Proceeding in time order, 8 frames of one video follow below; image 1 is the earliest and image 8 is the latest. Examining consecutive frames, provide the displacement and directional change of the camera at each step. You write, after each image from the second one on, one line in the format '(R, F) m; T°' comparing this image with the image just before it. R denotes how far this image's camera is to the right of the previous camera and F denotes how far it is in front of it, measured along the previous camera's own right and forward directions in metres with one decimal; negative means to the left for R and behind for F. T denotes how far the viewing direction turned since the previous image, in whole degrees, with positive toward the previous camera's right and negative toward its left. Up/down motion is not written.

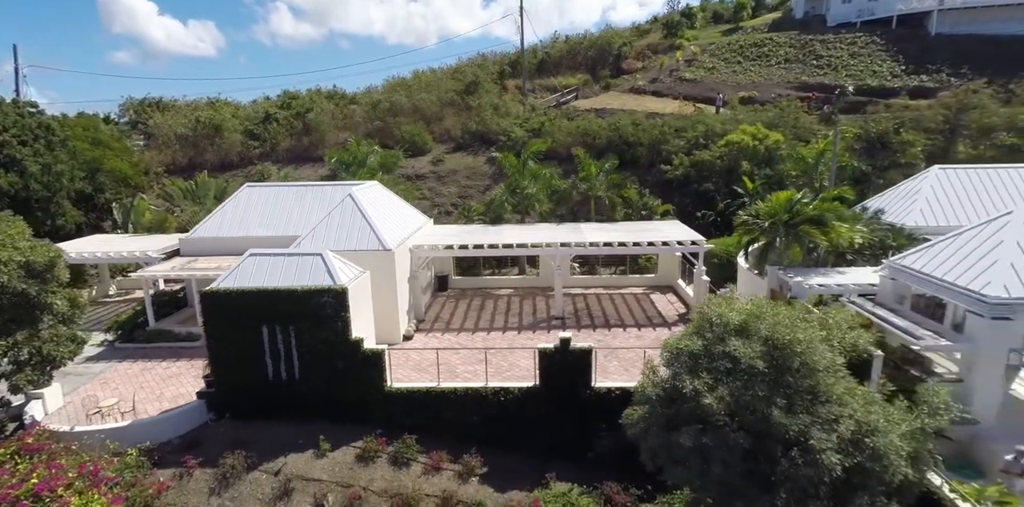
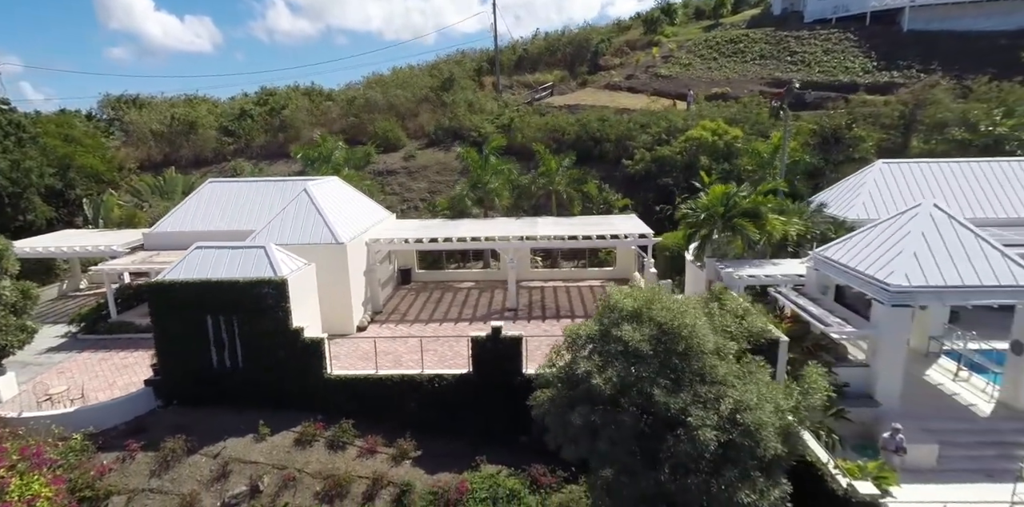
(+1.8, -0.5) m; 0°
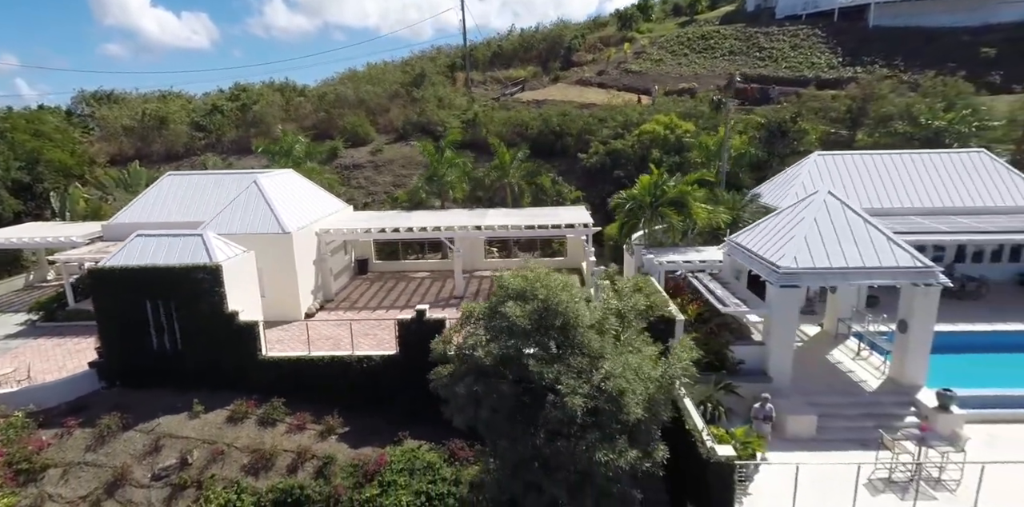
(+2.2, -0.7) m; 0°
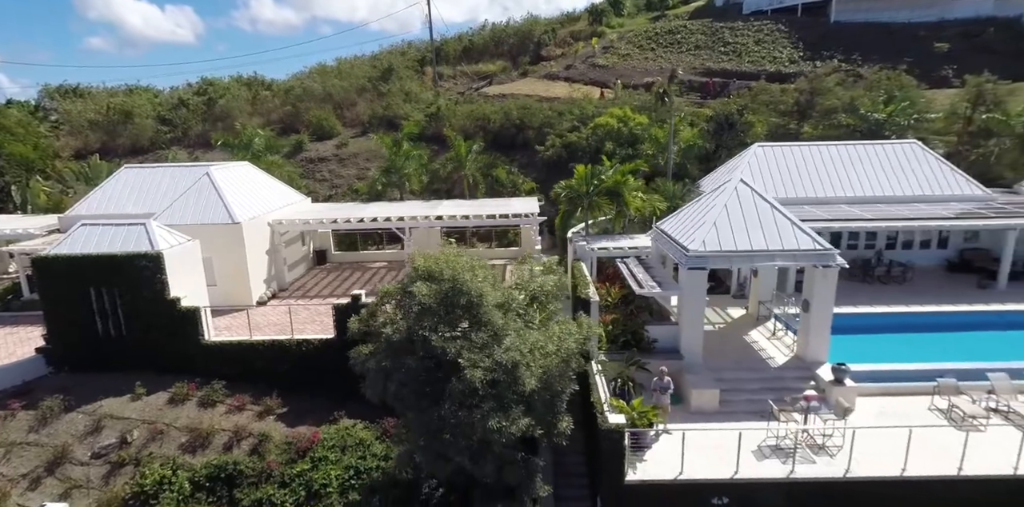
(+1.8, -0.7) m; +1°
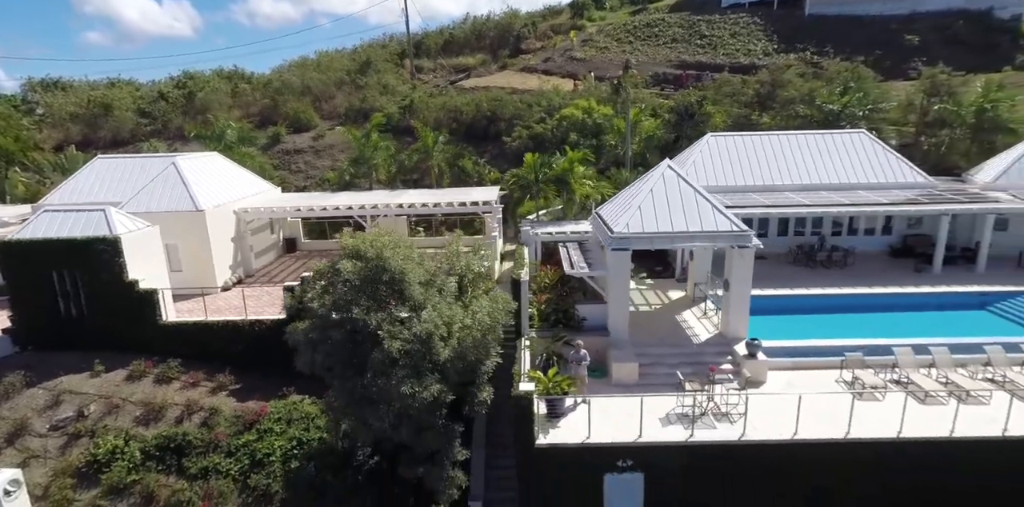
(+1.8, -0.7) m; 0°
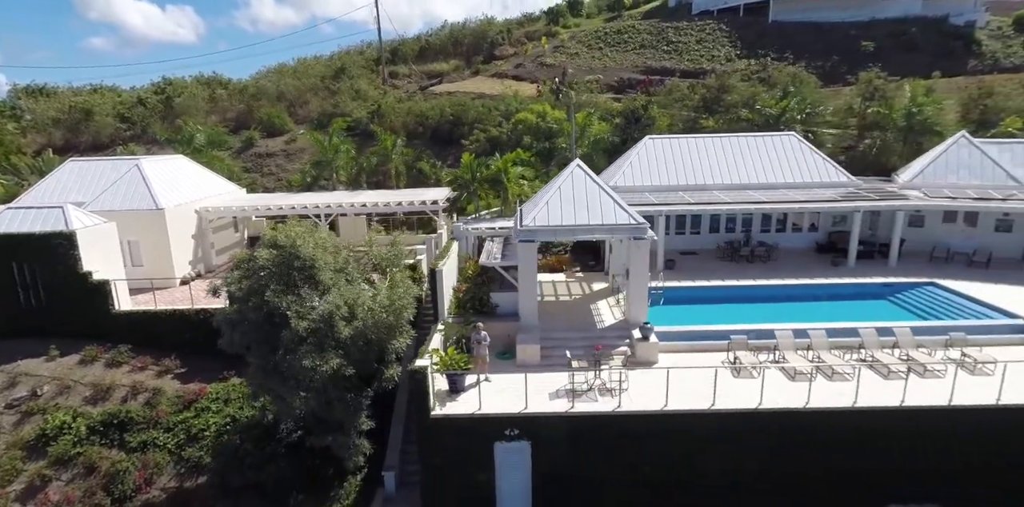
(+2.6, -1.3) m; 0°
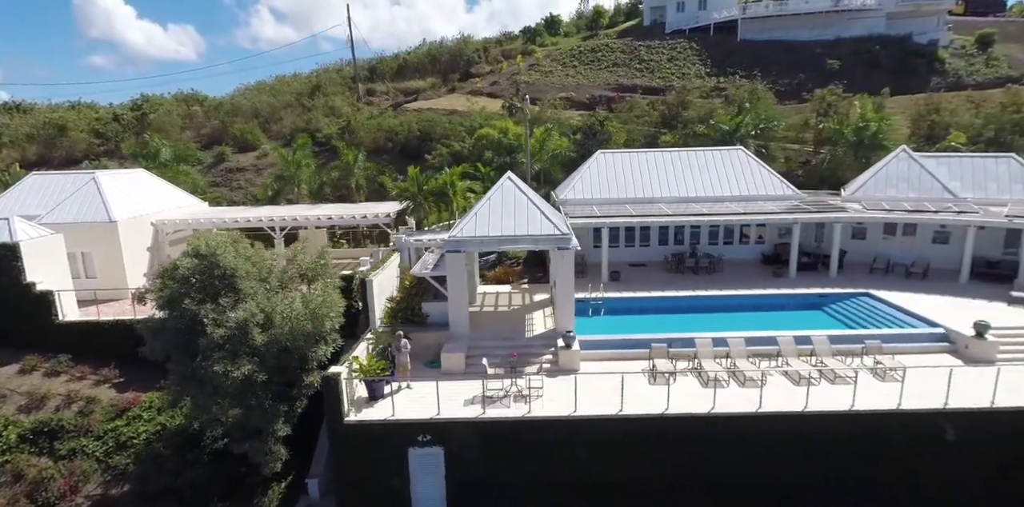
(+2.2, -0.4) m; 0°
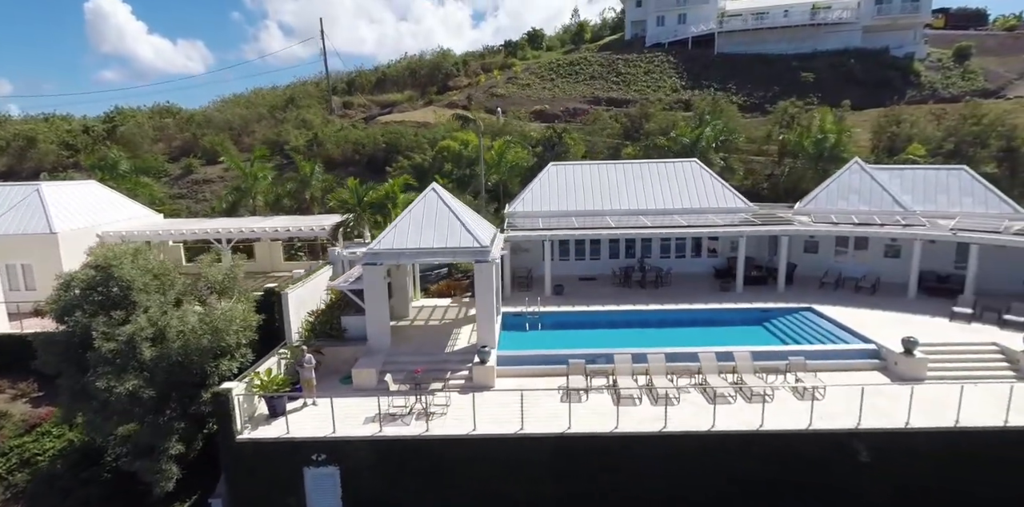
(+2.6, +0.3) m; 0°
